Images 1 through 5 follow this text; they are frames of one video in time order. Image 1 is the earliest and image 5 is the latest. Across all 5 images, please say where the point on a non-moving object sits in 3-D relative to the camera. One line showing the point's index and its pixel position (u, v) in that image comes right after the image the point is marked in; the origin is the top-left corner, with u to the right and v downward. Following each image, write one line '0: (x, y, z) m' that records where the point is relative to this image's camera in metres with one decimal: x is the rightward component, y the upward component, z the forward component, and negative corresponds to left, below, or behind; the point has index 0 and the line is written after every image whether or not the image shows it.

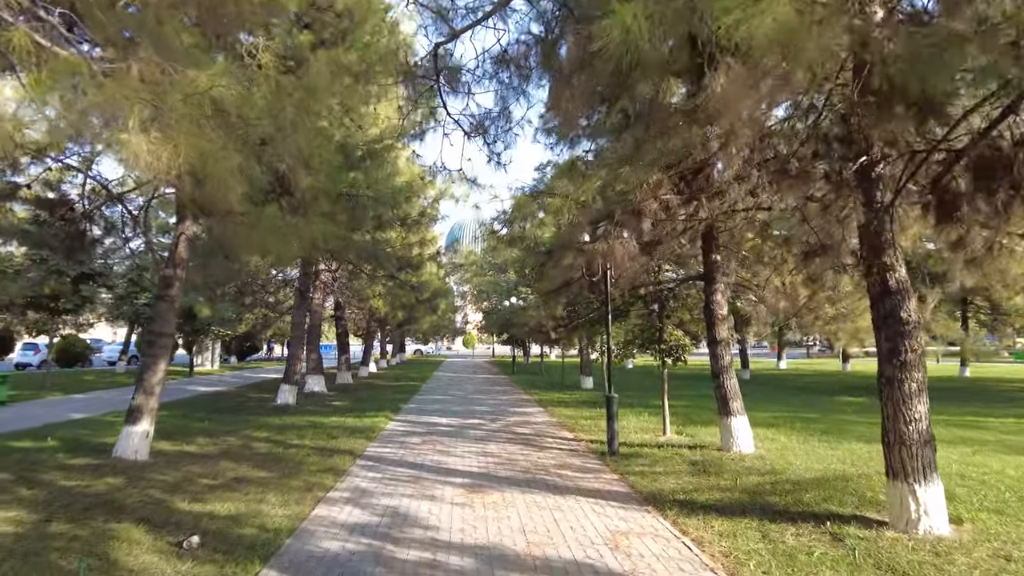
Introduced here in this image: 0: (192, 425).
0: (-6.4, -2.8, +12.5) m
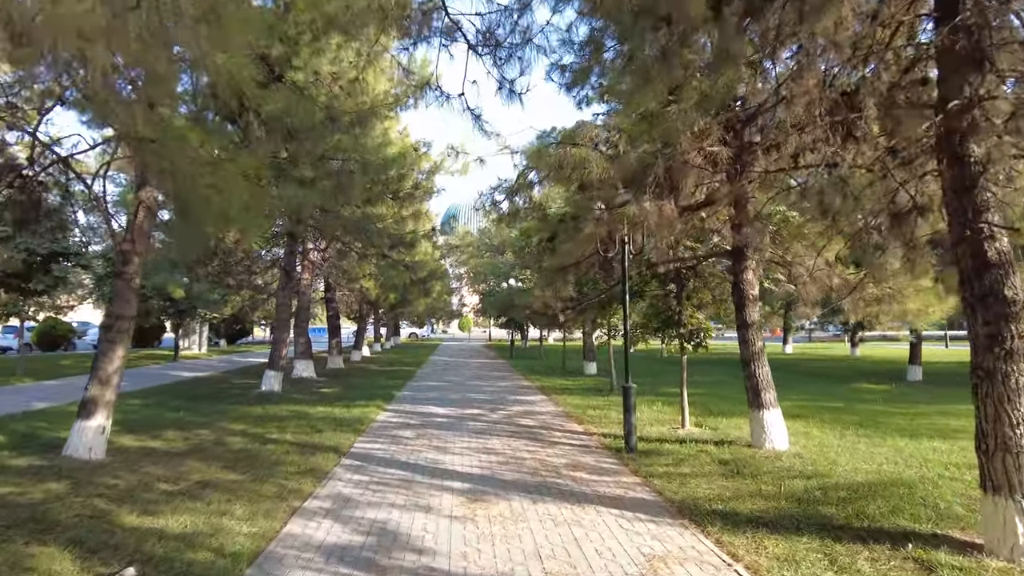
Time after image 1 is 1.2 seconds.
0: (-6.4, -2.3, +11.4) m
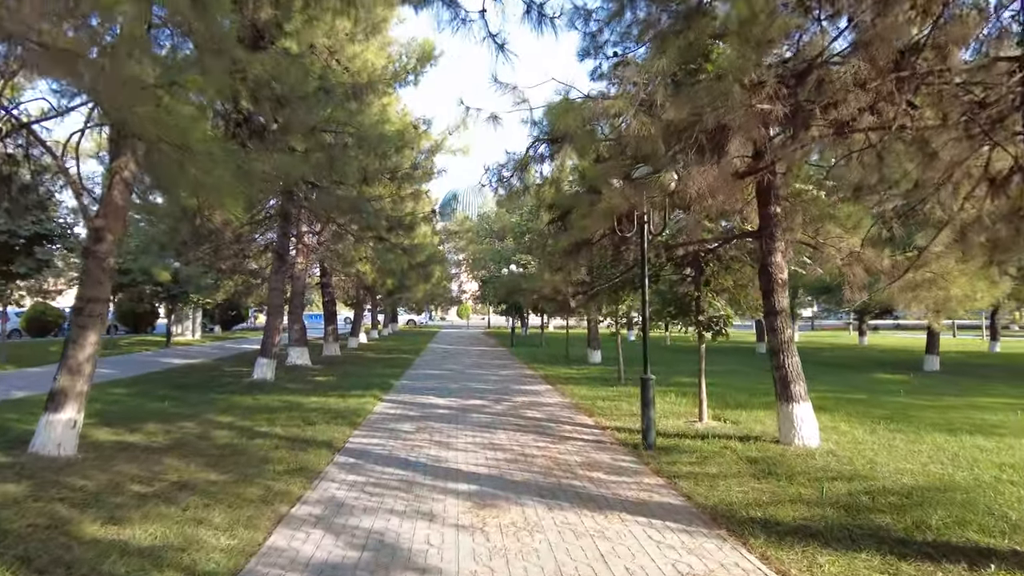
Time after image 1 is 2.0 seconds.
0: (-6.3, -2.0, +10.8) m
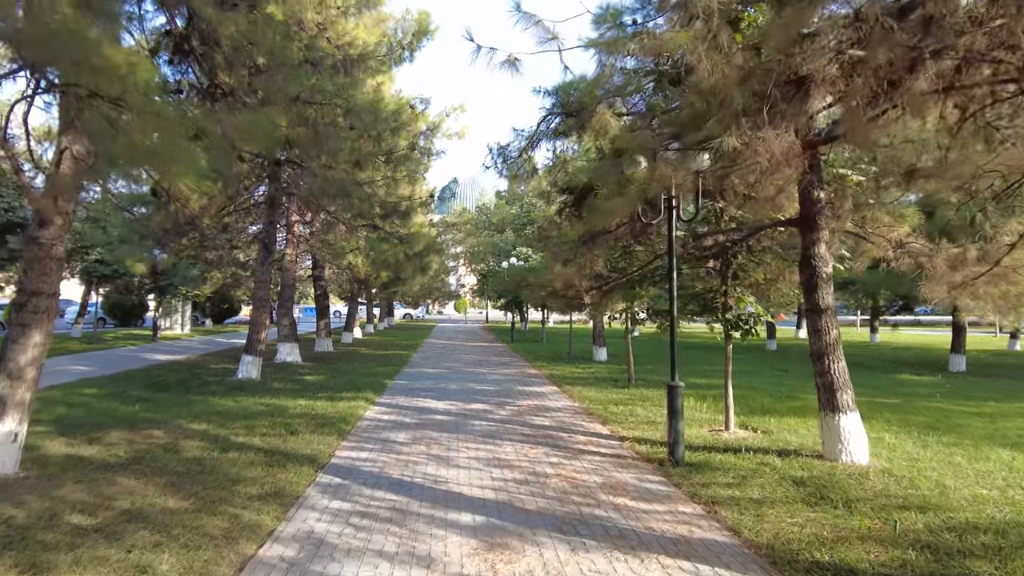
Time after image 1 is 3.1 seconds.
0: (-6.2, -1.9, +9.8) m
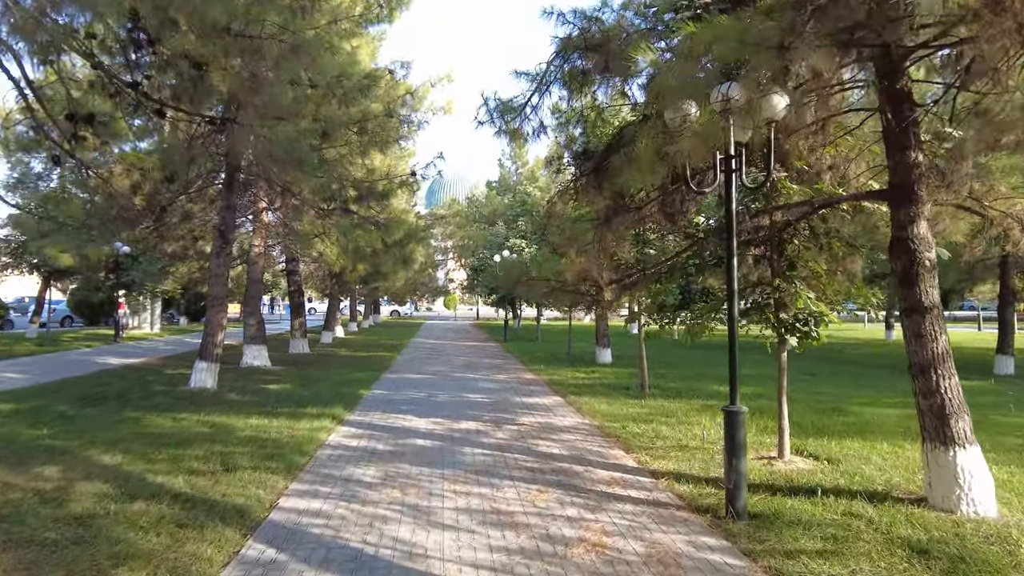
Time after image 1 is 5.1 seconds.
0: (-6.2, -1.9, +7.8) m
